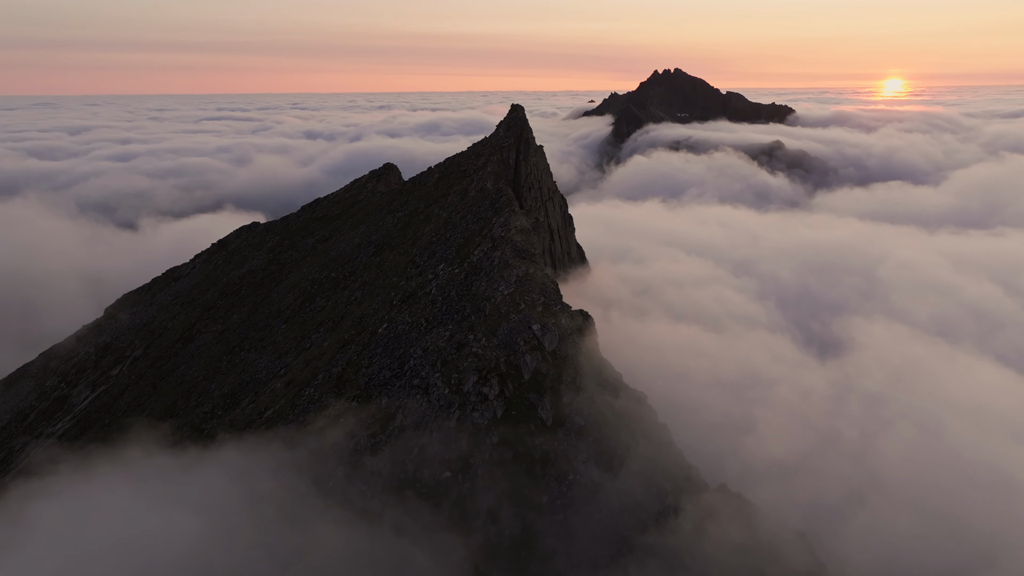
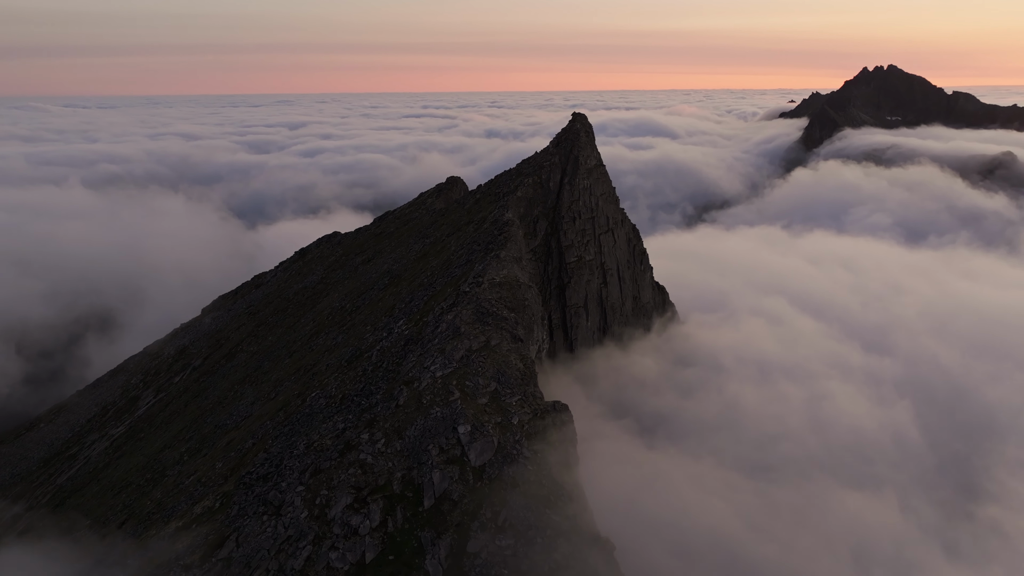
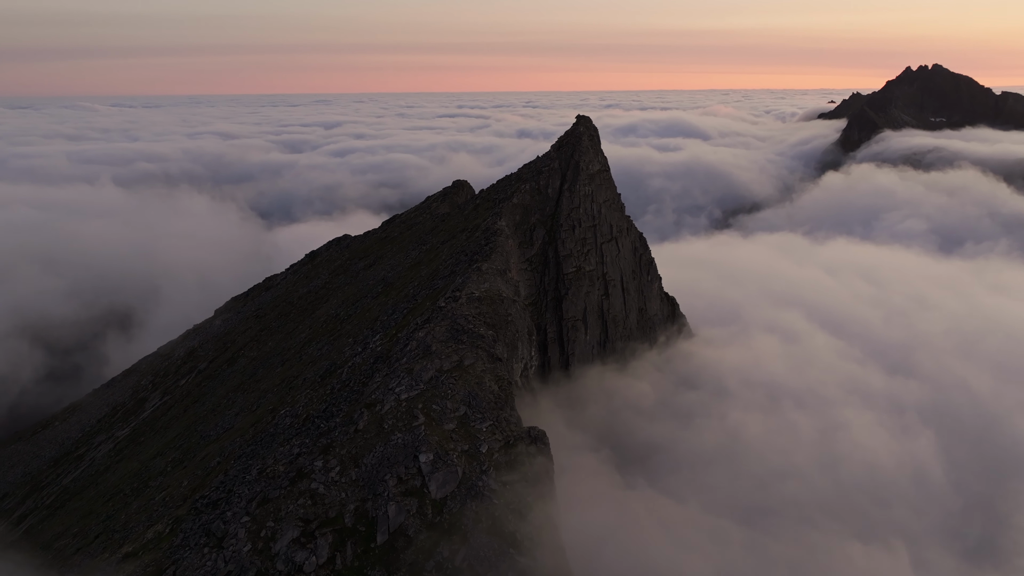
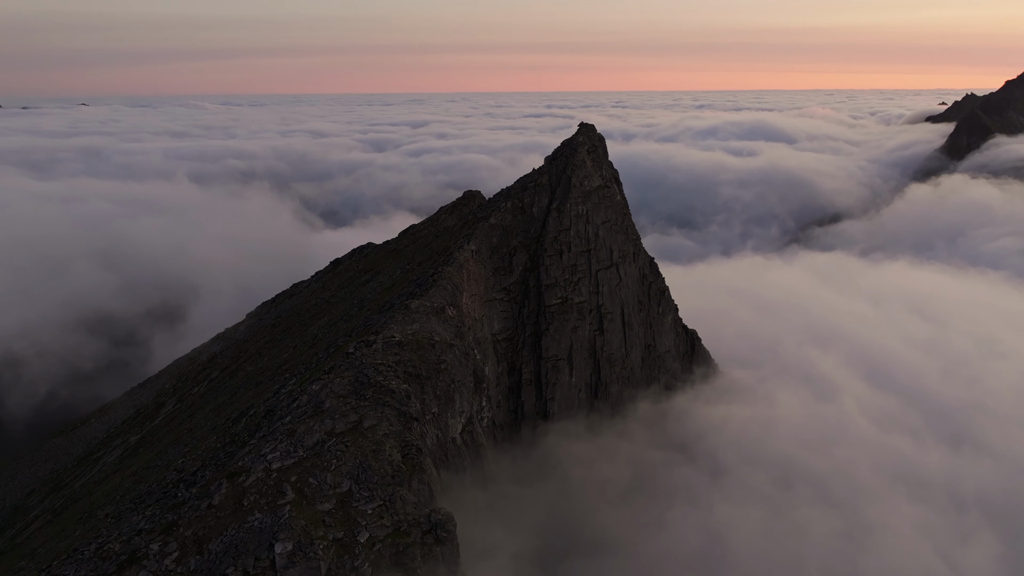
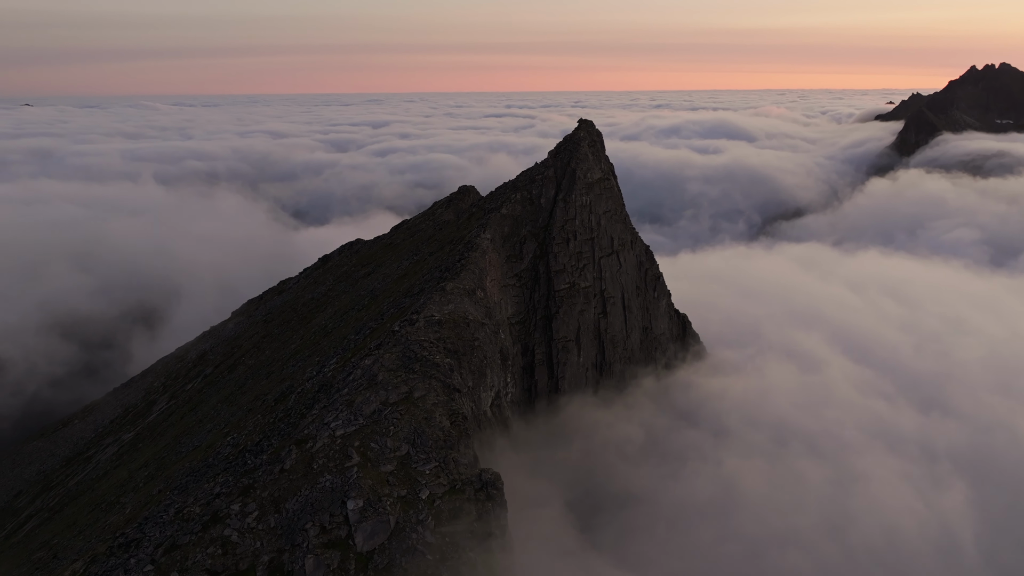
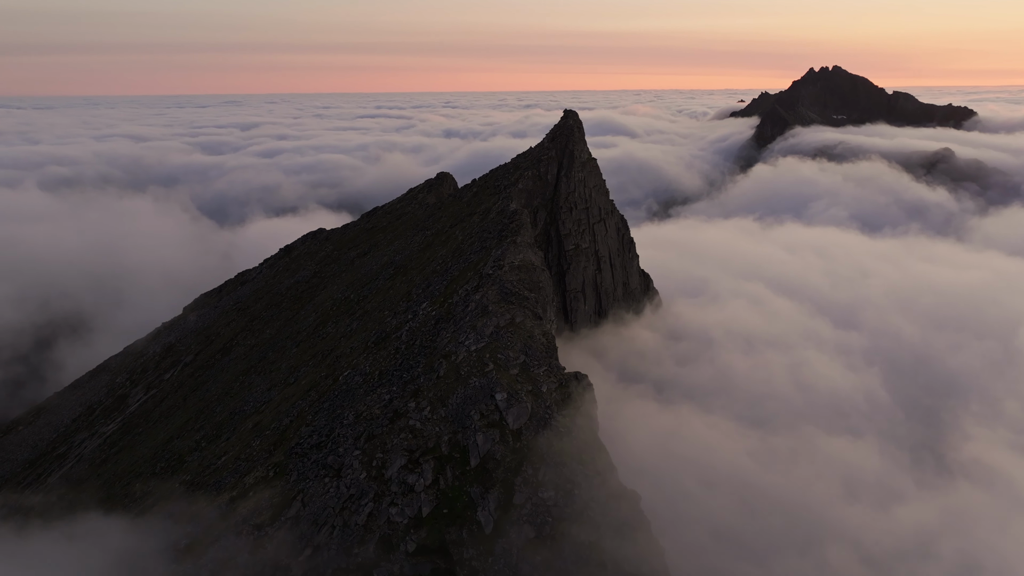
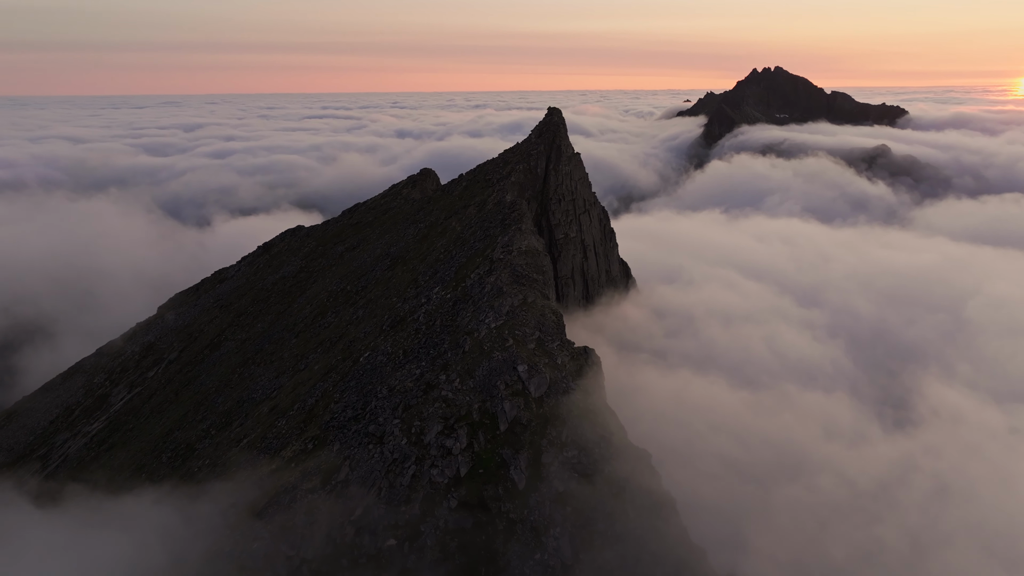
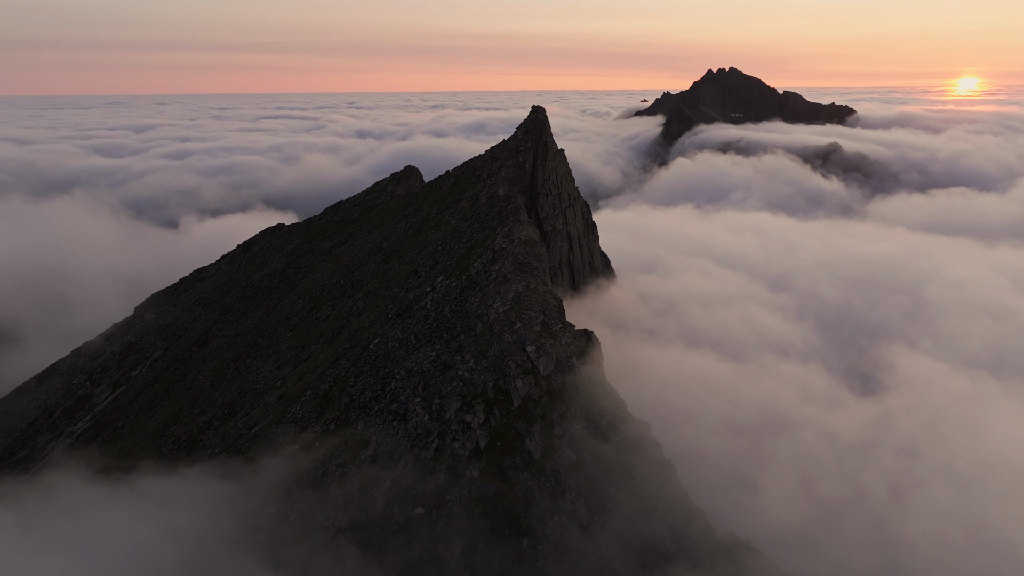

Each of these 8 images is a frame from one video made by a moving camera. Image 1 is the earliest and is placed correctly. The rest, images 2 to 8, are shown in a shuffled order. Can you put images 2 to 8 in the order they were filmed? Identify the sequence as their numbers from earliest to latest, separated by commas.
8, 7, 6, 2, 3, 5, 4
